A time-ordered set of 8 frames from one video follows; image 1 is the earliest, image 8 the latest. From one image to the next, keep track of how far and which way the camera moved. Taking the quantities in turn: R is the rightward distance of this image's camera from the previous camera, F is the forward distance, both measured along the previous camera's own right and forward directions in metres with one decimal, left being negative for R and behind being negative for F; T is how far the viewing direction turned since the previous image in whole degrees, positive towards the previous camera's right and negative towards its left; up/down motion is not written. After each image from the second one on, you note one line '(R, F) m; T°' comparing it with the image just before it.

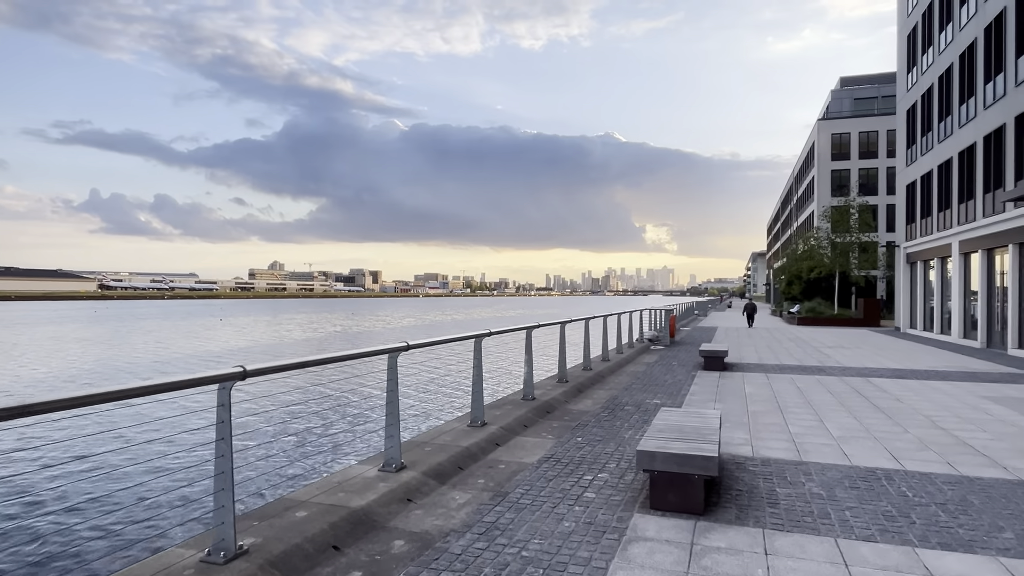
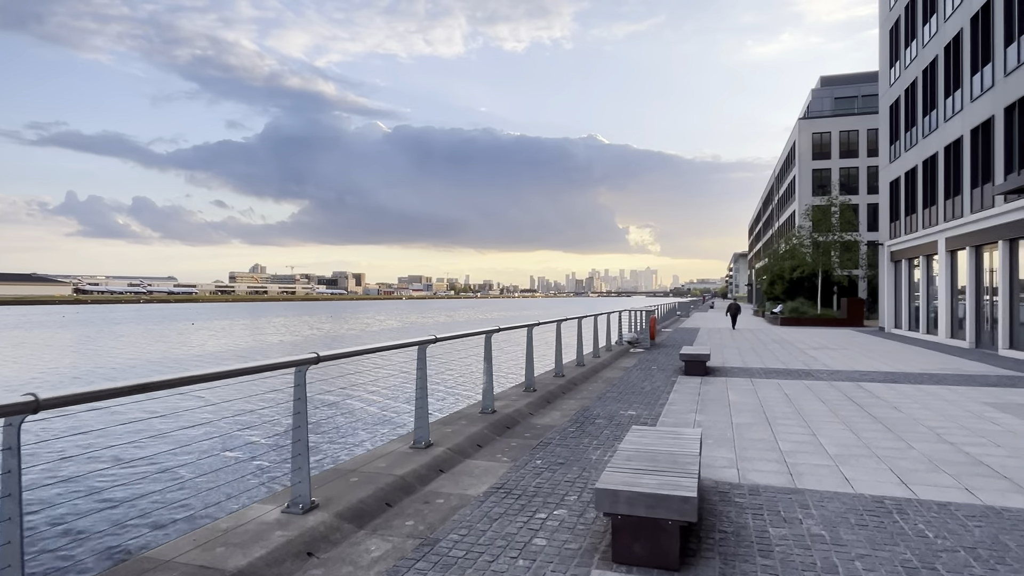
(+0.3, +1.0) m; +1°
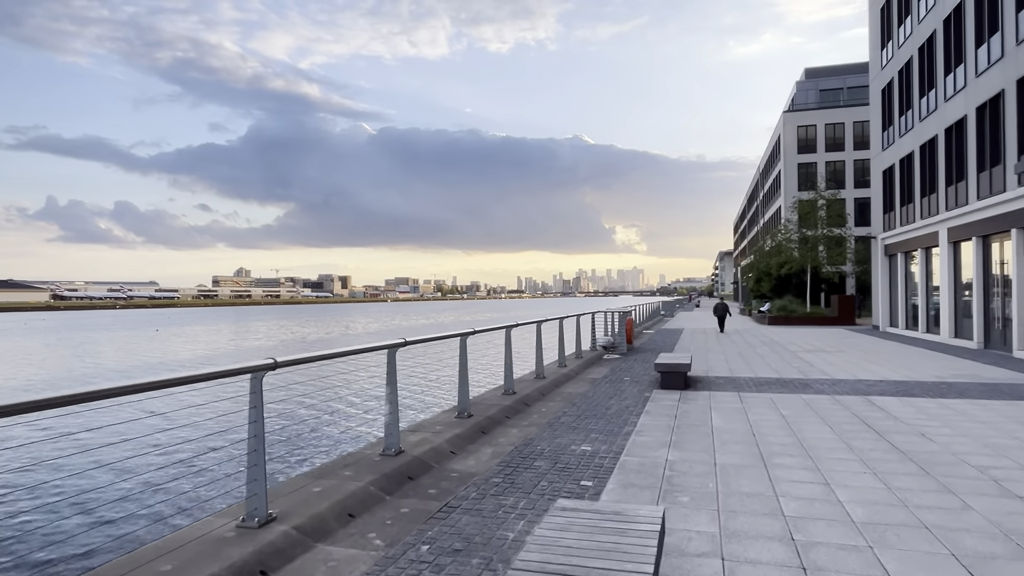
(+0.7, +2.0) m; +1°
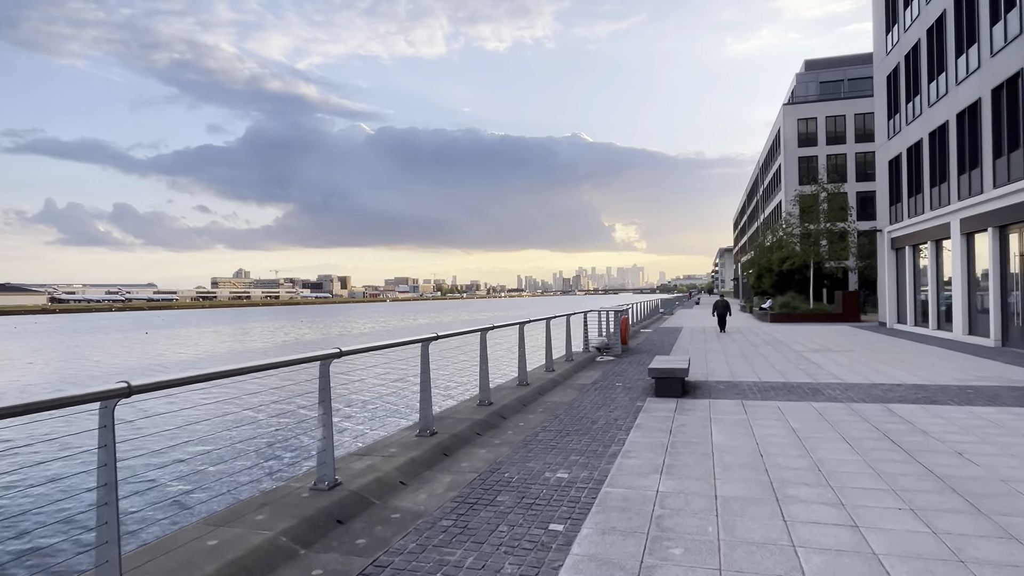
(+0.3, +1.0) m; 0°
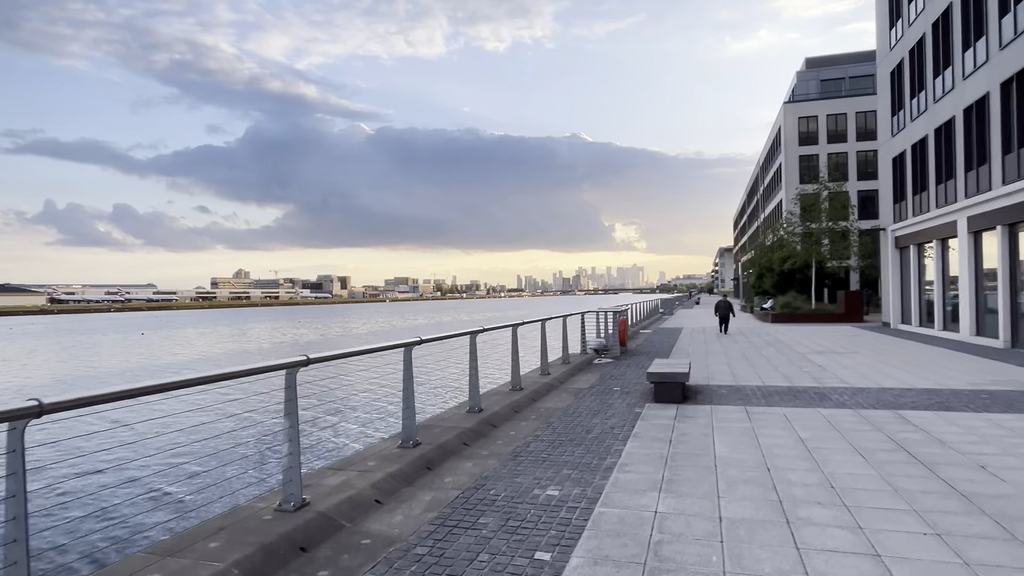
(-0.2, -0.4) m; 0°
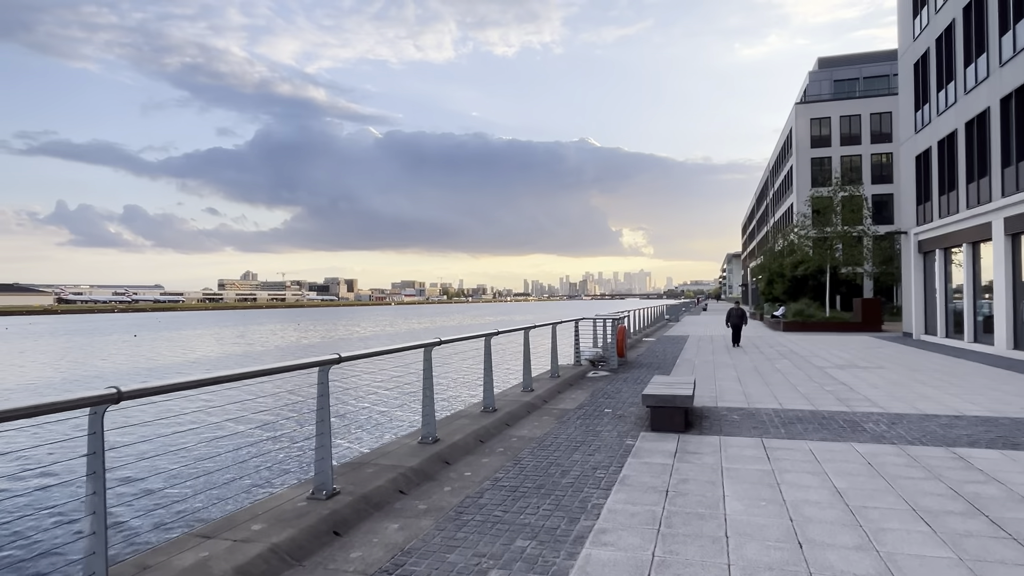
(+0.3, +1.2) m; -1°
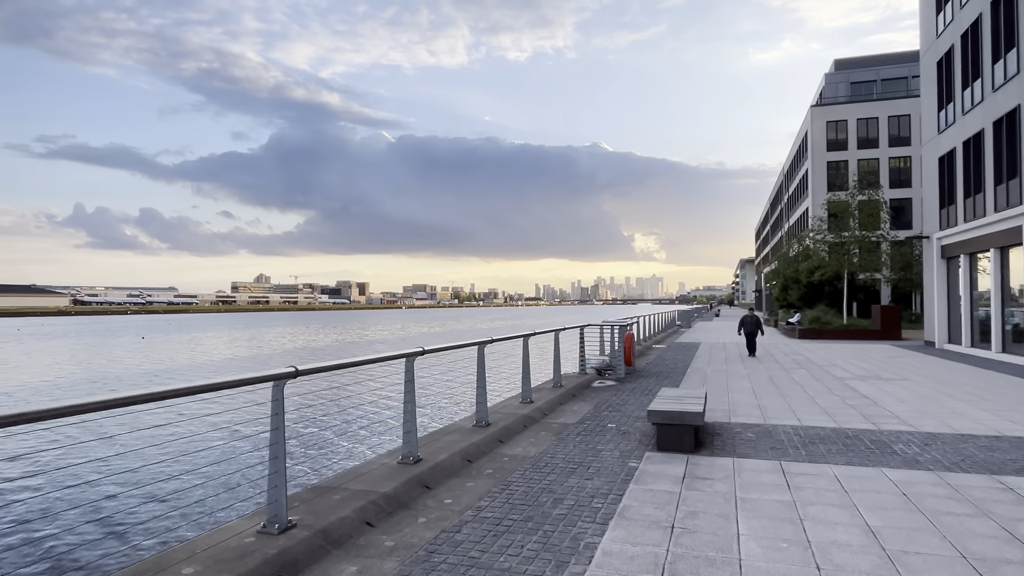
(+0.1, +0.5) m; -1°
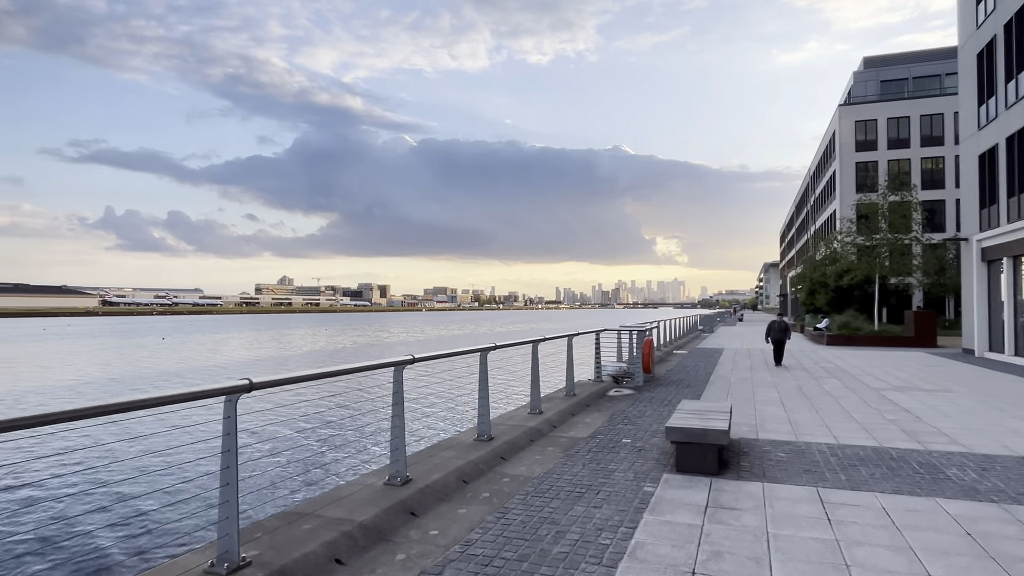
(+0.1, +0.5) m; -2°
